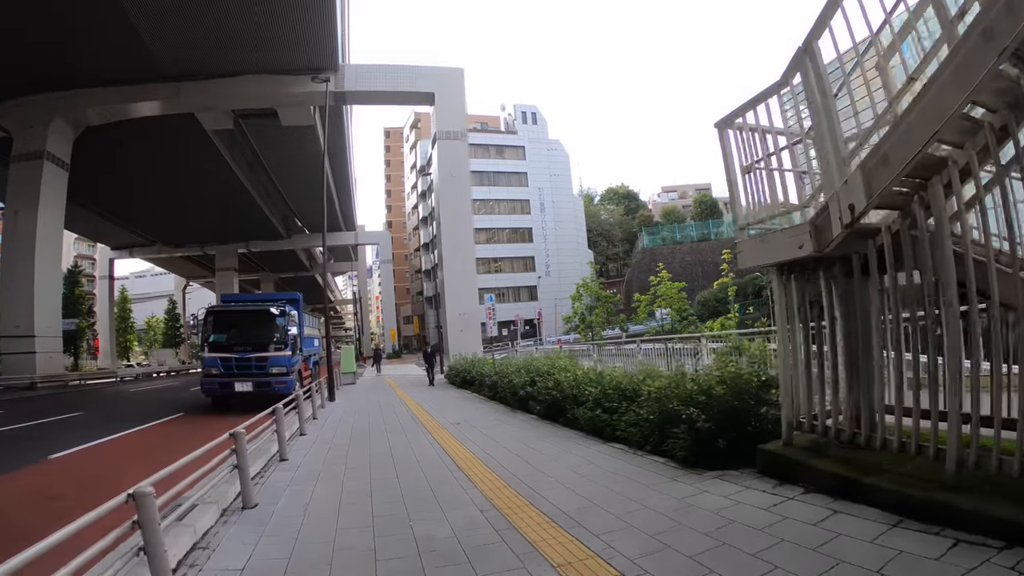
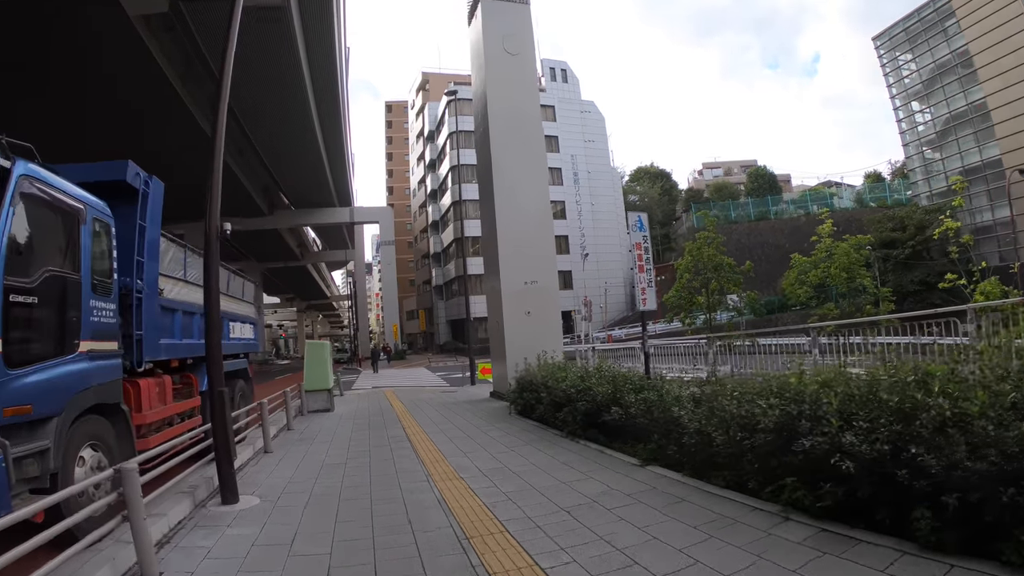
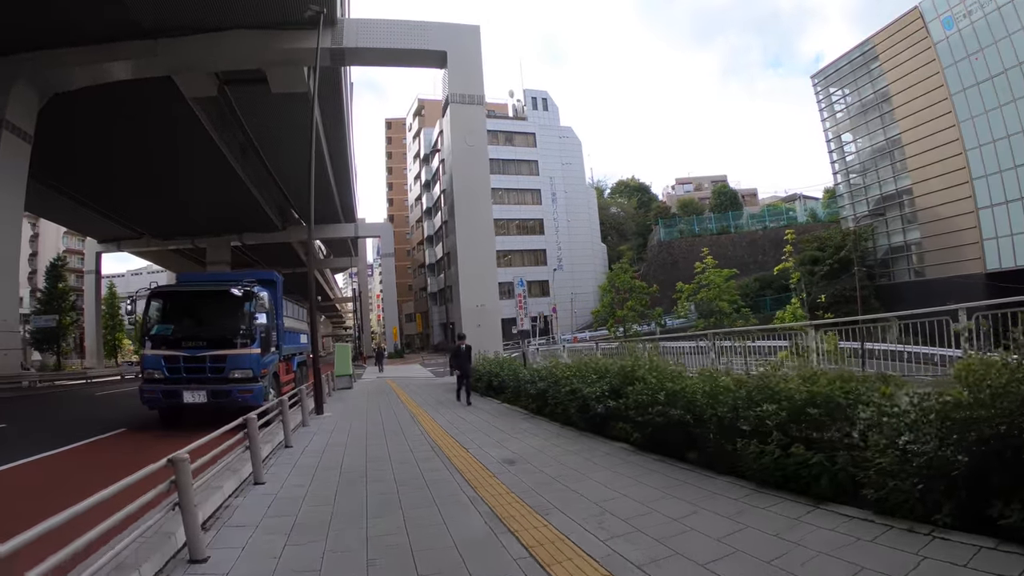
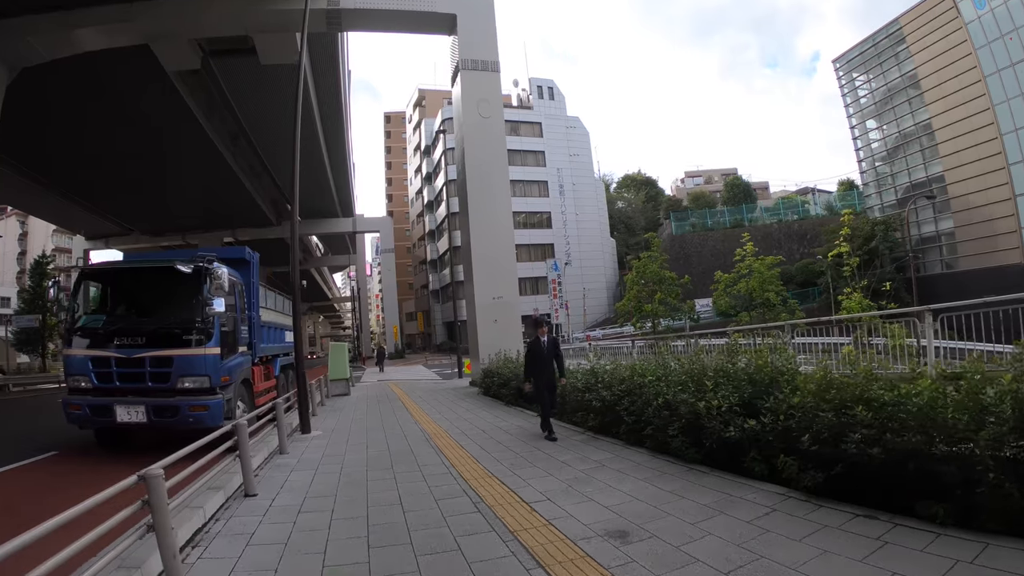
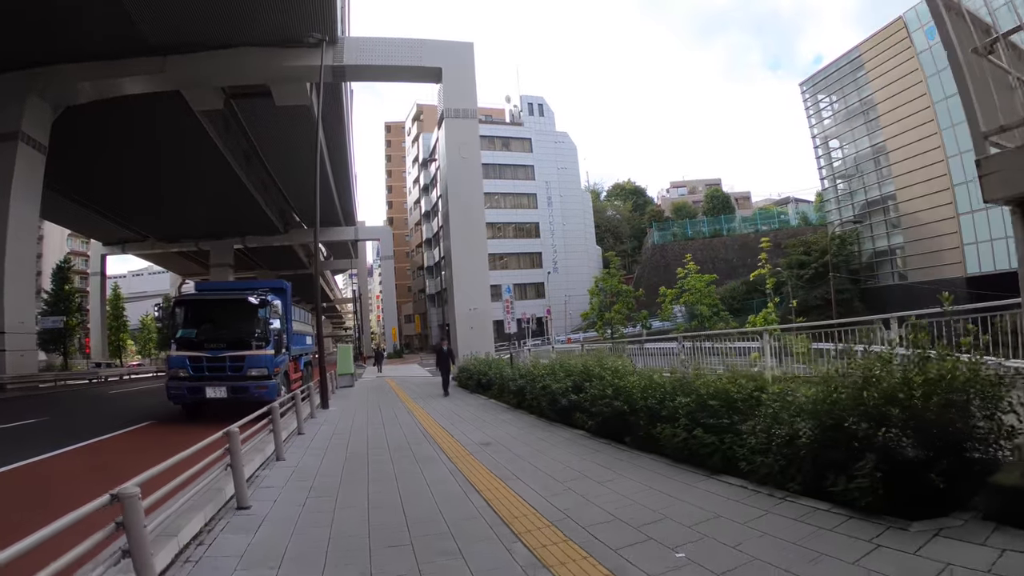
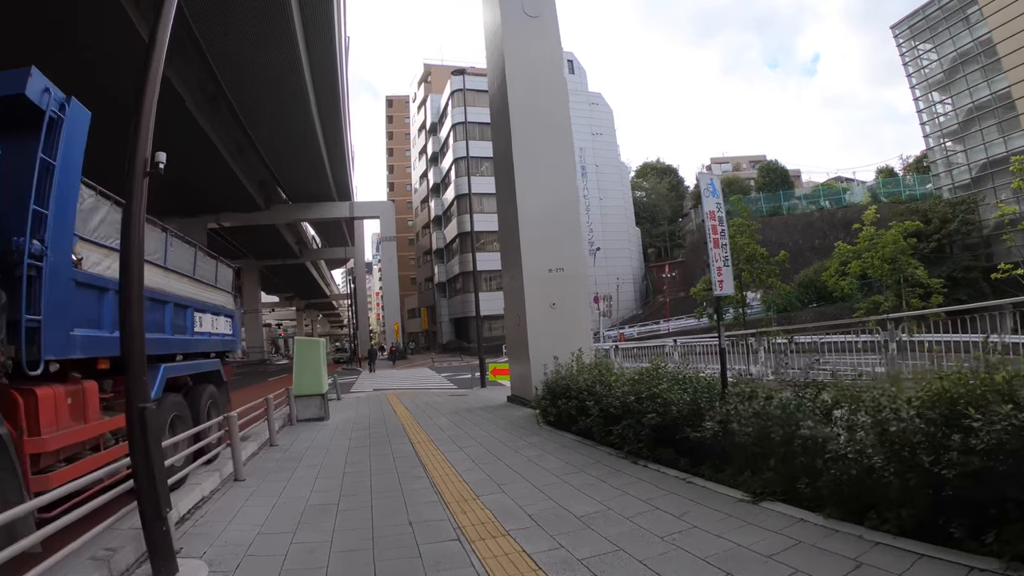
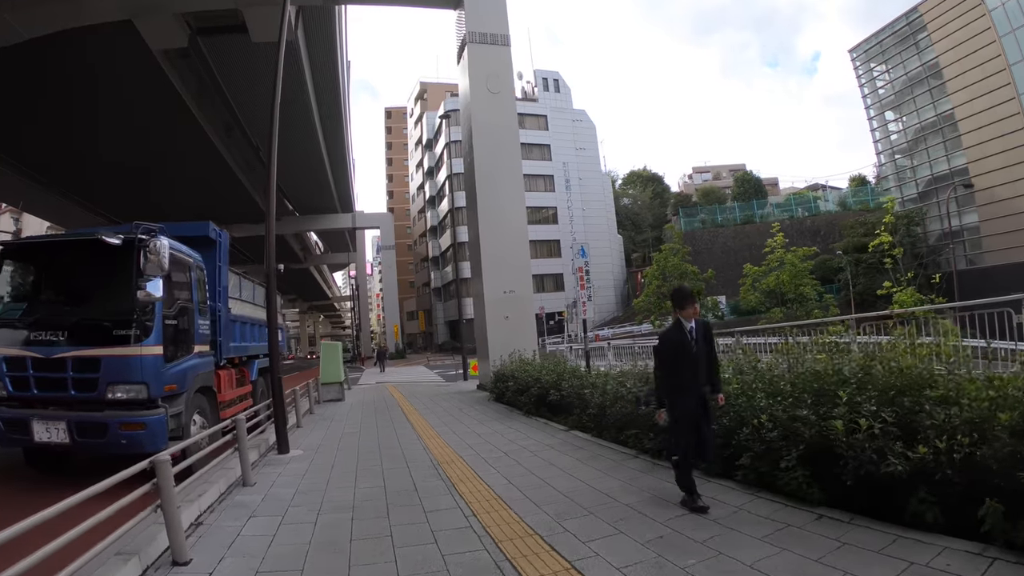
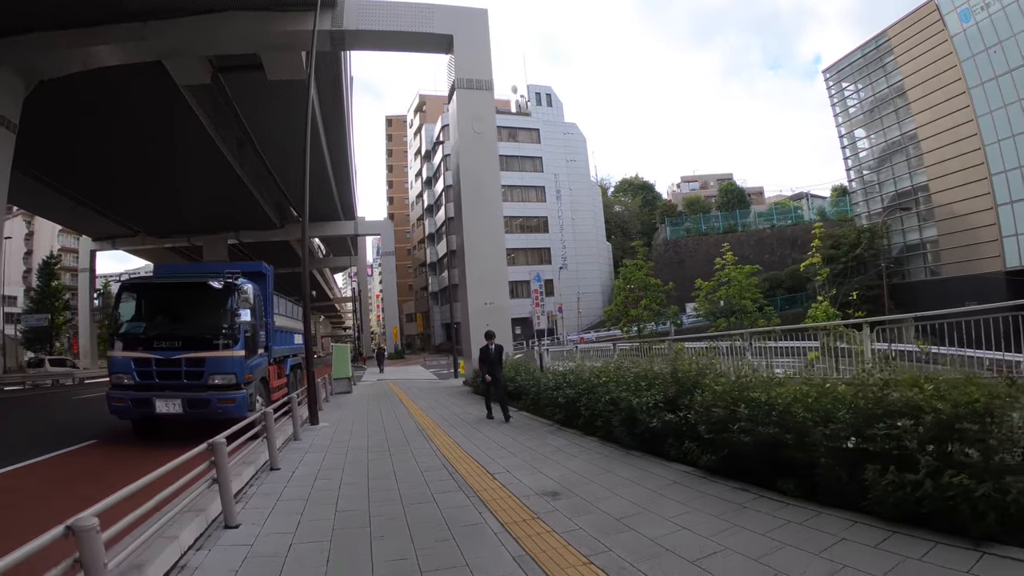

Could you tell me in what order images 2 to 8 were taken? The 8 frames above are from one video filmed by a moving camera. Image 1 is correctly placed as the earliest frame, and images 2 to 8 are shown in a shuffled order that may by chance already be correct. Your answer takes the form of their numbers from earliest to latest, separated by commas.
5, 3, 8, 4, 7, 2, 6
